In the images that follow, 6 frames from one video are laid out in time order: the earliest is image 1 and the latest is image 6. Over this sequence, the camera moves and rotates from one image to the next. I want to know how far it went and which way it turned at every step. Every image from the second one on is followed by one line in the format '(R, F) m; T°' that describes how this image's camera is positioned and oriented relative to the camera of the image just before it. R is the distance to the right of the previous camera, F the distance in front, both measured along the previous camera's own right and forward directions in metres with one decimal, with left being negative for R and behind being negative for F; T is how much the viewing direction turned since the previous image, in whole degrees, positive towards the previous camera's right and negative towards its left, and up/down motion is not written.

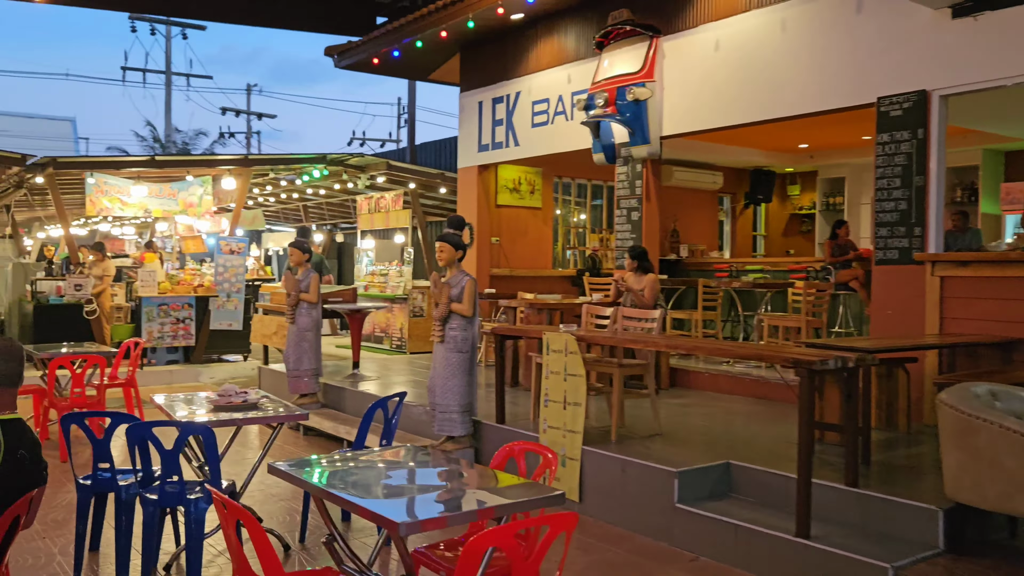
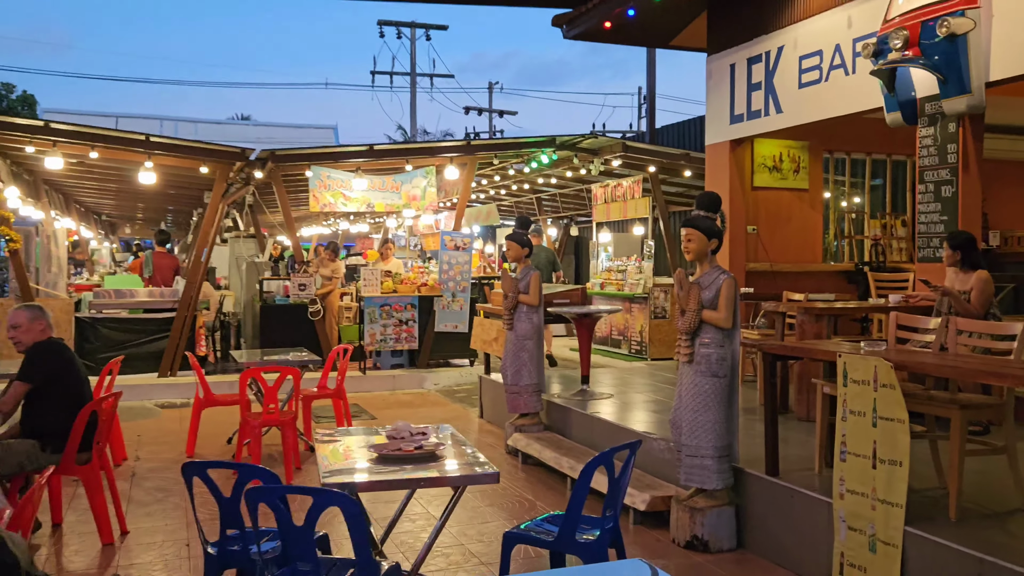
(-0.1, +1.4) m; -15°
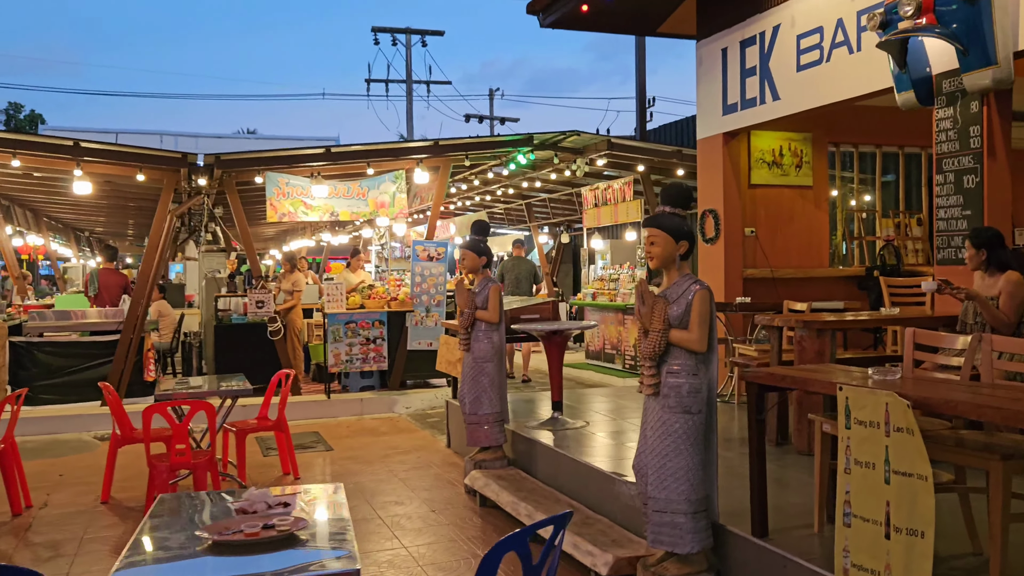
(+0.4, +0.9) m; -1°
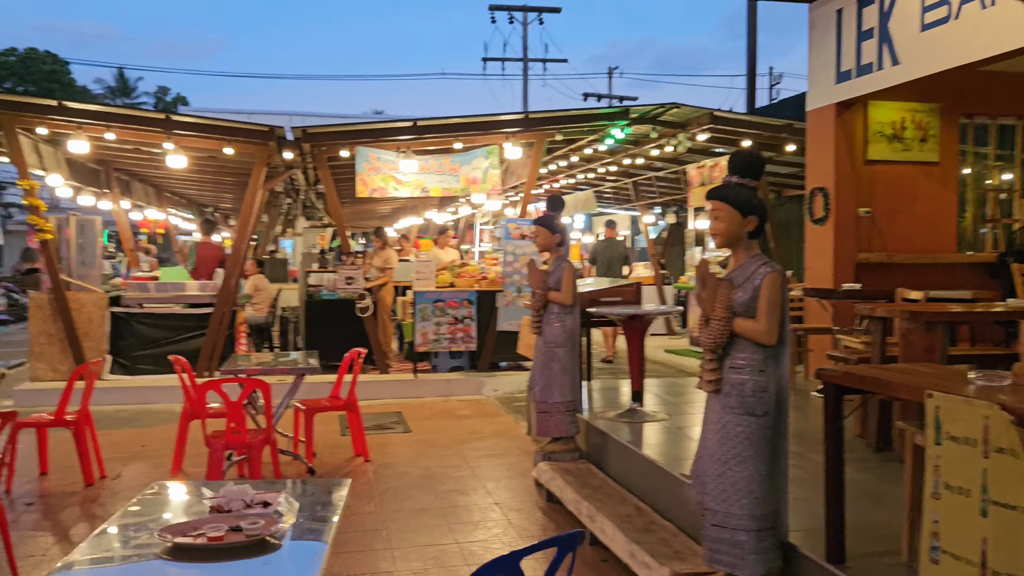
(+0.3, +0.4) m; -8°
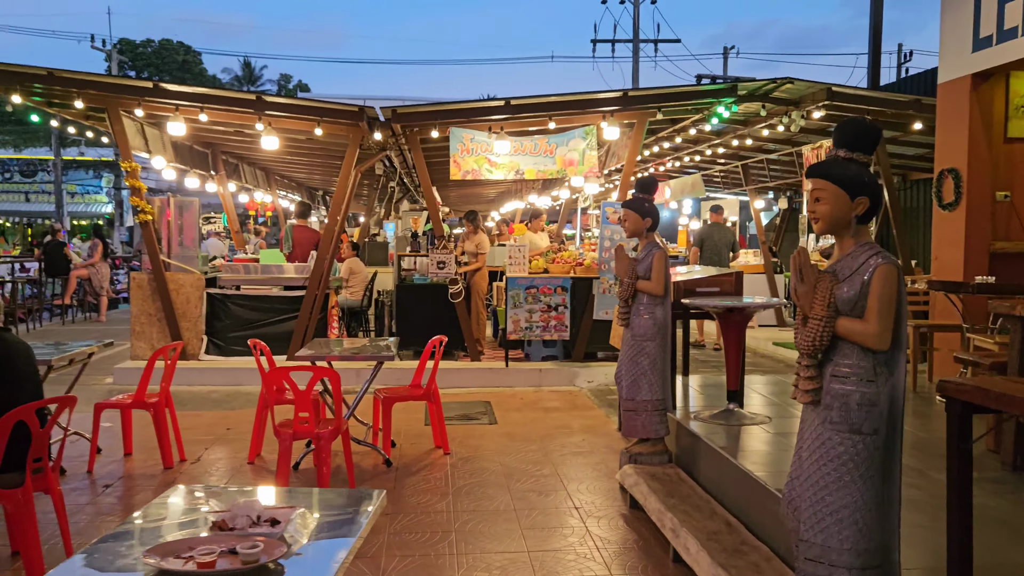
(+0.1, +0.4) m; -7°
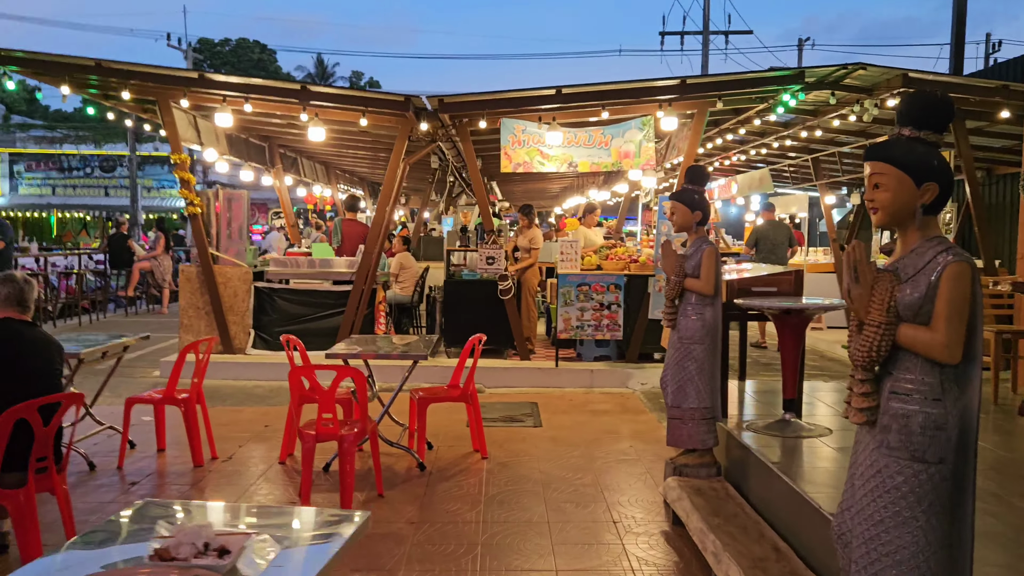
(+0.2, +0.3) m; -4°
